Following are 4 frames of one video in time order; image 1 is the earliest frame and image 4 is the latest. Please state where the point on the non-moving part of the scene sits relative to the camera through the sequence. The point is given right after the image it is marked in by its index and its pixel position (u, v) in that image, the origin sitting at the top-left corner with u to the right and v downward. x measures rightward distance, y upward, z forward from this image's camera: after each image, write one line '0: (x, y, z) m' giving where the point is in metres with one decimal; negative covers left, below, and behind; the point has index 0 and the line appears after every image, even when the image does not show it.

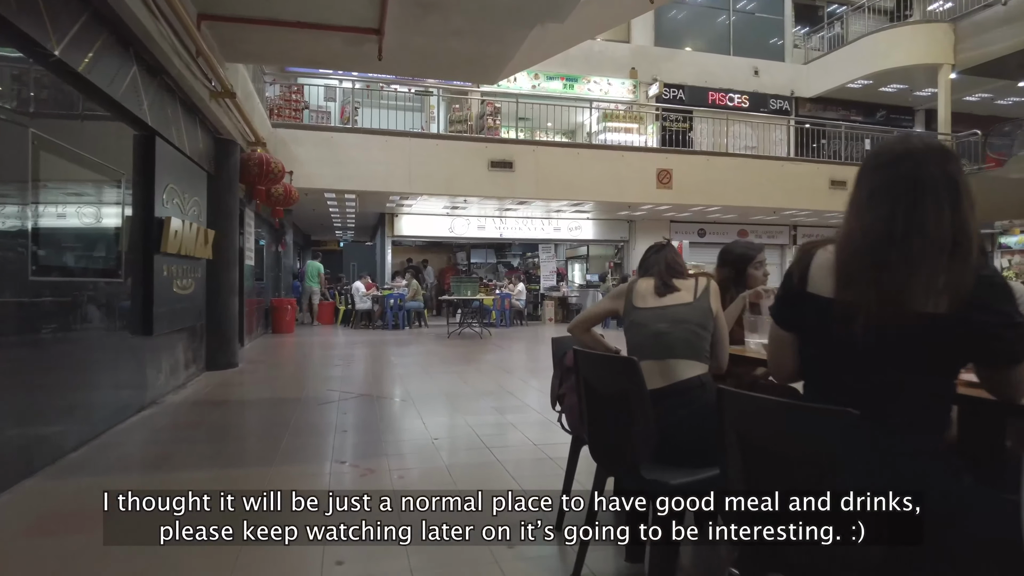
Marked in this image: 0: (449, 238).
0: (-1.3, +1.0, +13.7) m
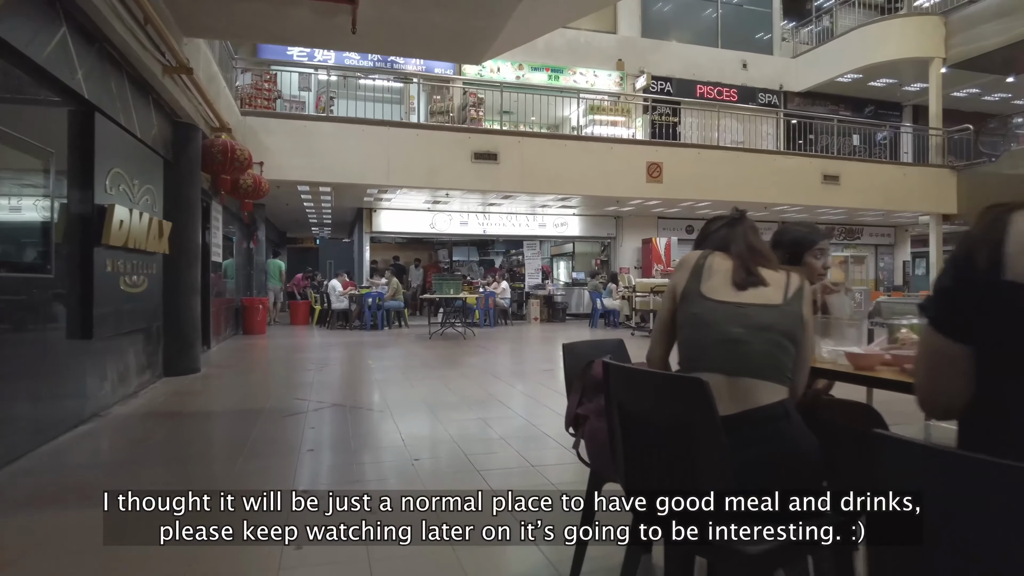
0: (-1.6, +1.1, +13.1) m
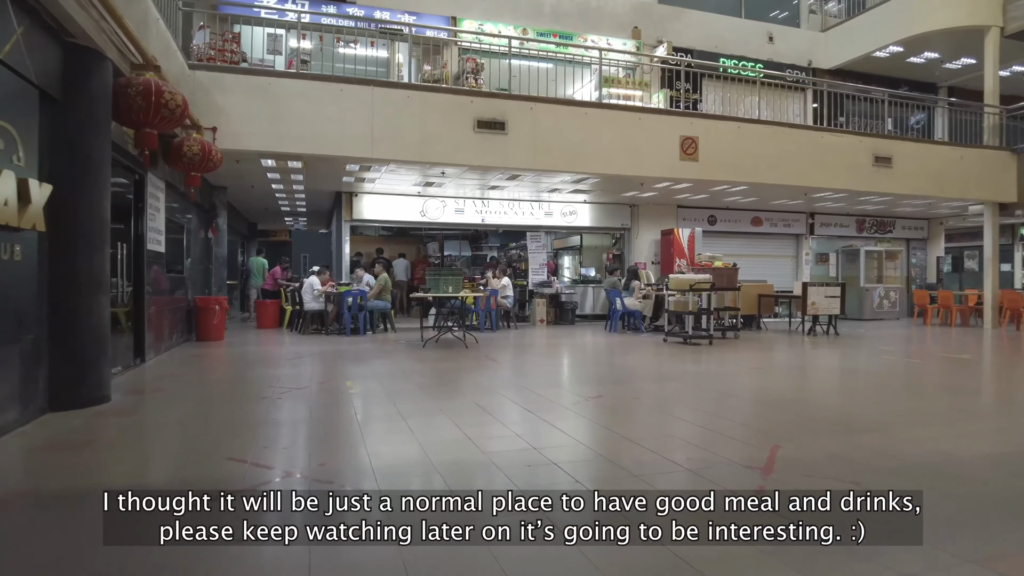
0: (-1.6, +1.1, +11.4) m
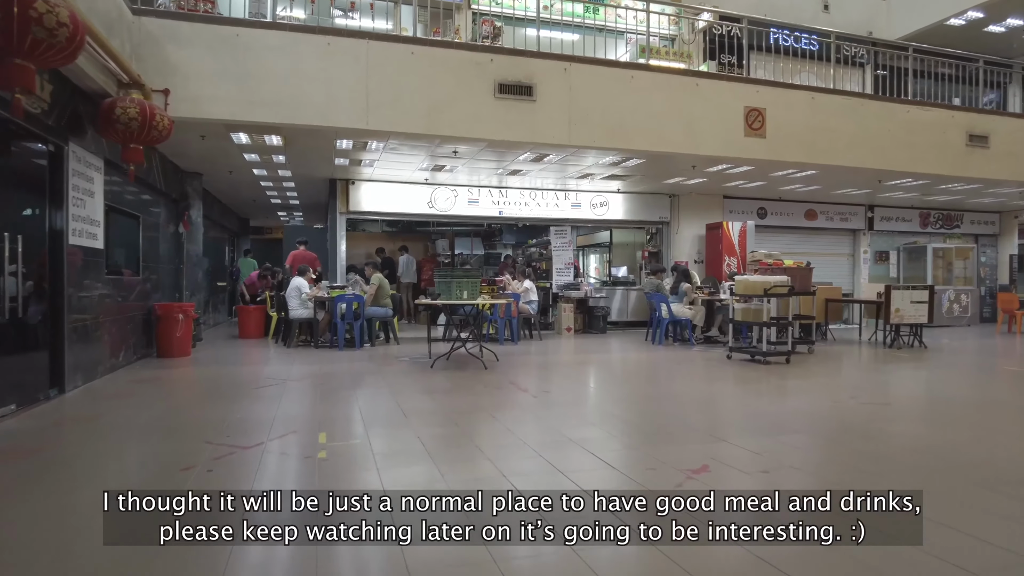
0: (-1.2, +1.1, +9.8) m
